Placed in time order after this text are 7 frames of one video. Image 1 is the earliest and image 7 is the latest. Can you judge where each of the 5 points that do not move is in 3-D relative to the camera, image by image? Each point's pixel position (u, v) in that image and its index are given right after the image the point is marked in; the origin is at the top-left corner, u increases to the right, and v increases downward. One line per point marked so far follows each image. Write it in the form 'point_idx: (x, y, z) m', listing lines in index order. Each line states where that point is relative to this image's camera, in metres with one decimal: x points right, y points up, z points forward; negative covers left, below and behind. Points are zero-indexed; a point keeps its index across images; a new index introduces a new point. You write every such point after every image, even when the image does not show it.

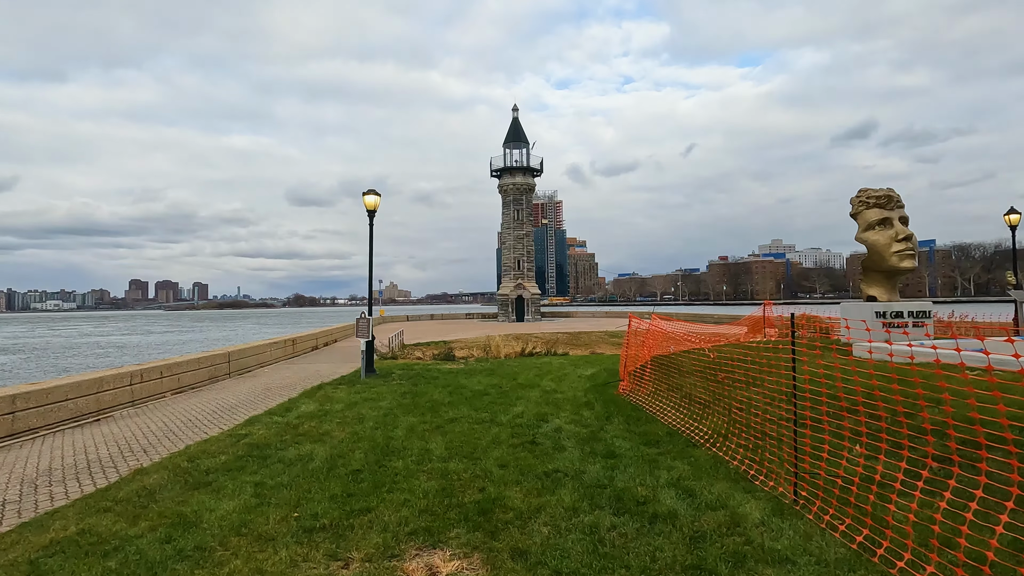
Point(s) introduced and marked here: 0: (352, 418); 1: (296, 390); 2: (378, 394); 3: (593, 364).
0: (-2.5, -2.0, +8.0) m
1: (-5.4, -2.5, +12.8) m
2: (-2.7, -2.1, +10.2) m
3: (+2.2, -2.1, +13.8) m
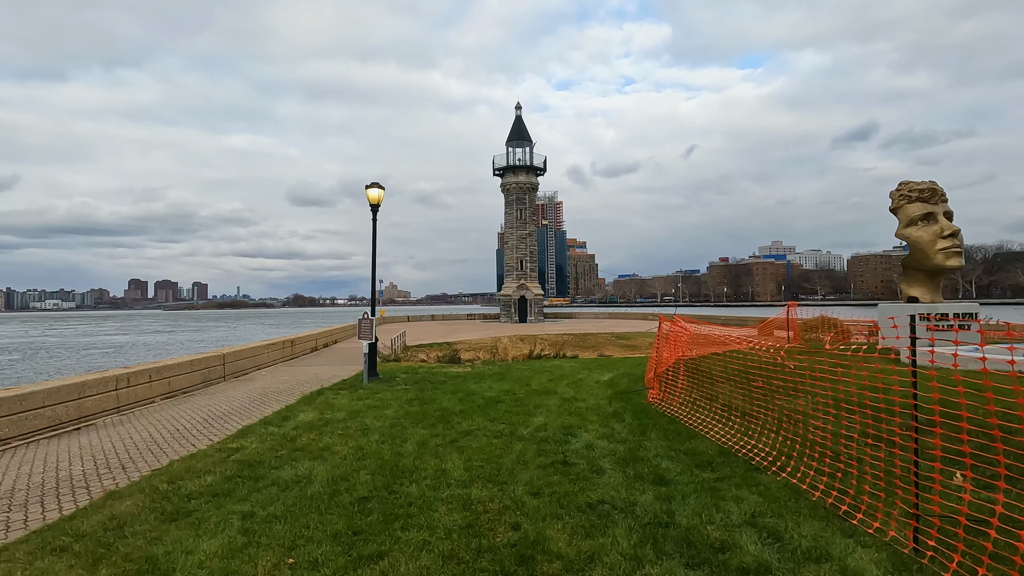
0: (-2.2, -2.0, +7.2) m
1: (-5.1, -2.5, +12.1) m
2: (-2.4, -2.1, +9.5) m
3: (+2.5, -2.1, +13.0) m
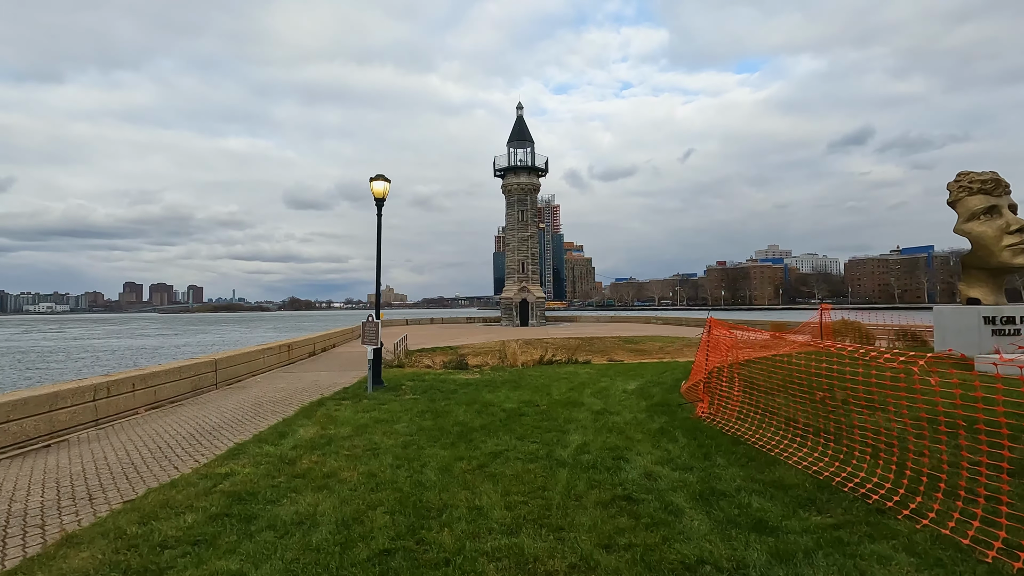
0: (-1.8, -2.0, +6.3) m
1: (-4.8, -2.5, +11.1) m
2: (-2.0, -2.1, +8.5) m
3: (+2.9, -2.1, +12.1) m
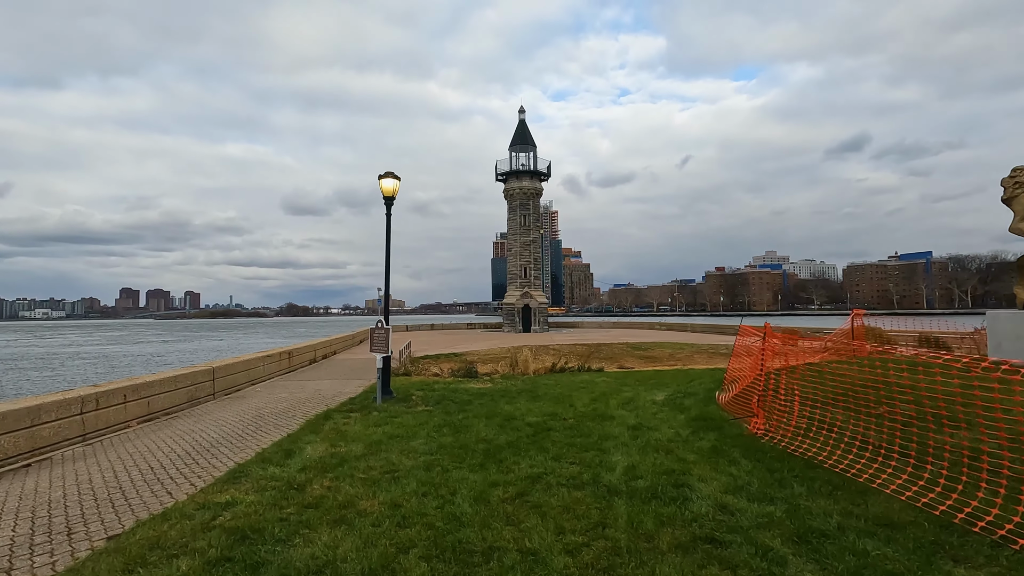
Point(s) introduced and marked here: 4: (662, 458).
0: (-1.4, -2.0, +5.6) m
1: (-4.4, -2.6, +10.3) m
2: (-1.6, -2.1, +7.8) m
3: (+3.3, -2.2, +11.4) m
4: (+1.6, -1.8, +5.6) m
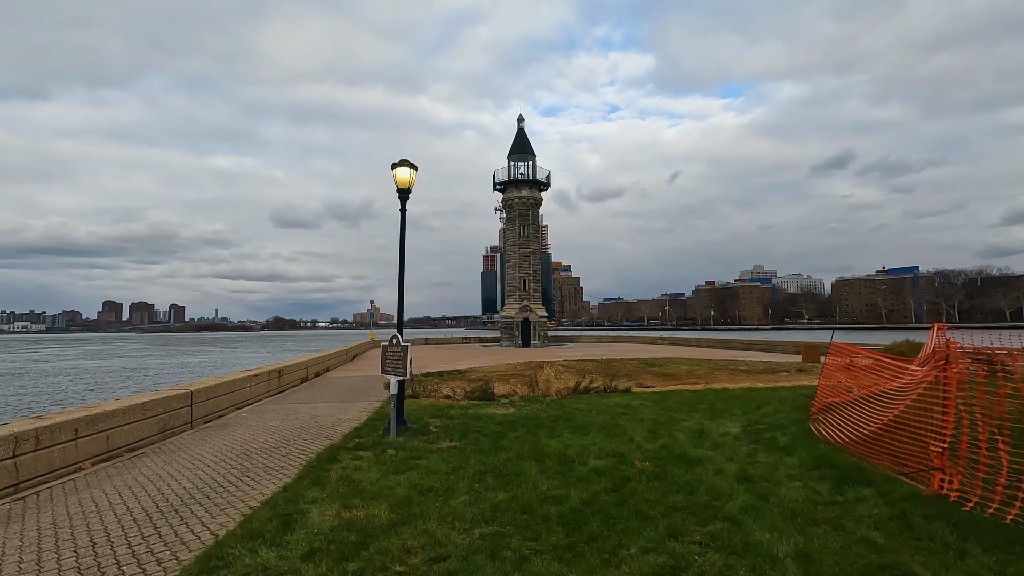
0: (-0.6, -2.0, +3.8) m
1: (-3.7, -2.7, +8.5) m
2: (-0.9, -2.2, +6.0) m
3: (+3.9, -2.4, +9.7) m
4: (+2.4, -1.9, +3.9) m
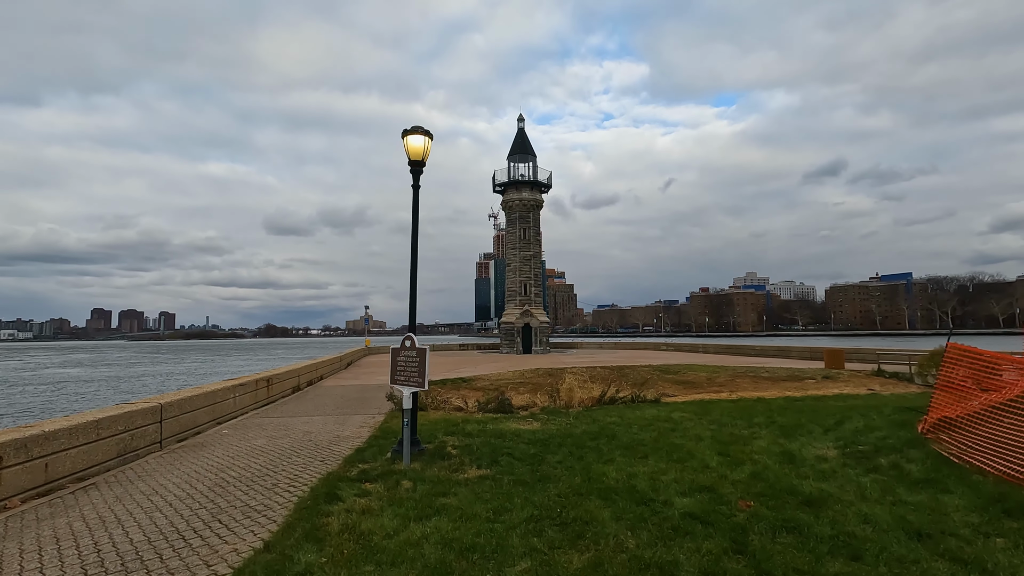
0: (0.0, -1.8, +2.2) m
1: (-3.1, -2.6, +6.8) m
2: (-0.3, -2.1, +4.4) m
3: (+4.5, -2.3, +8.1) m
4: (+3.0, -1.7, +2.3) m
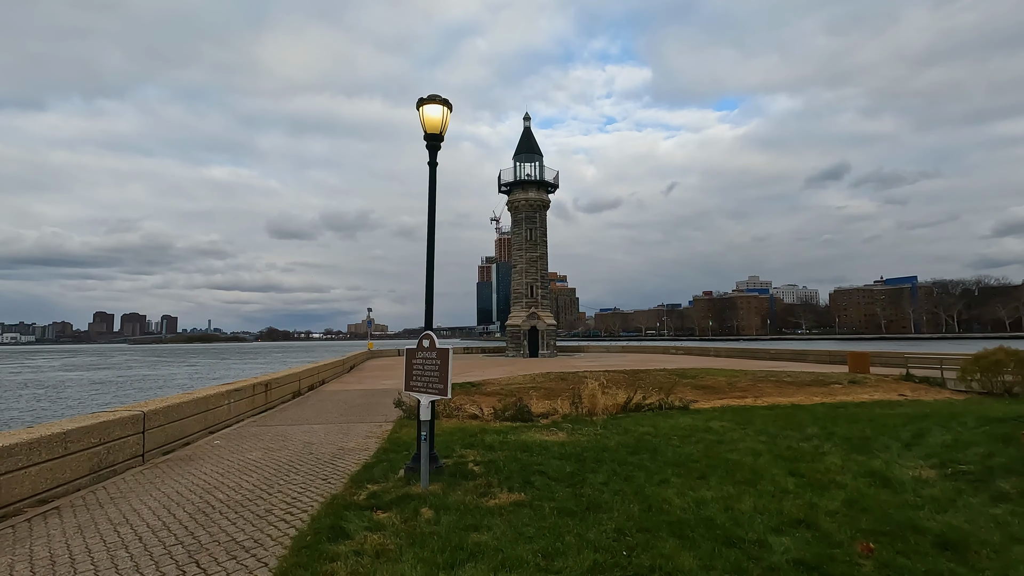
0: (+0.4, -1.7, +1.1) m
1: (-2.7, -2.5, +5.8) m
2: (+0.1, -1.9, +3.3) m
3: (+4.9, -2.2, +7.1) m
4: (+3.4, -1.5, +1.2) m
